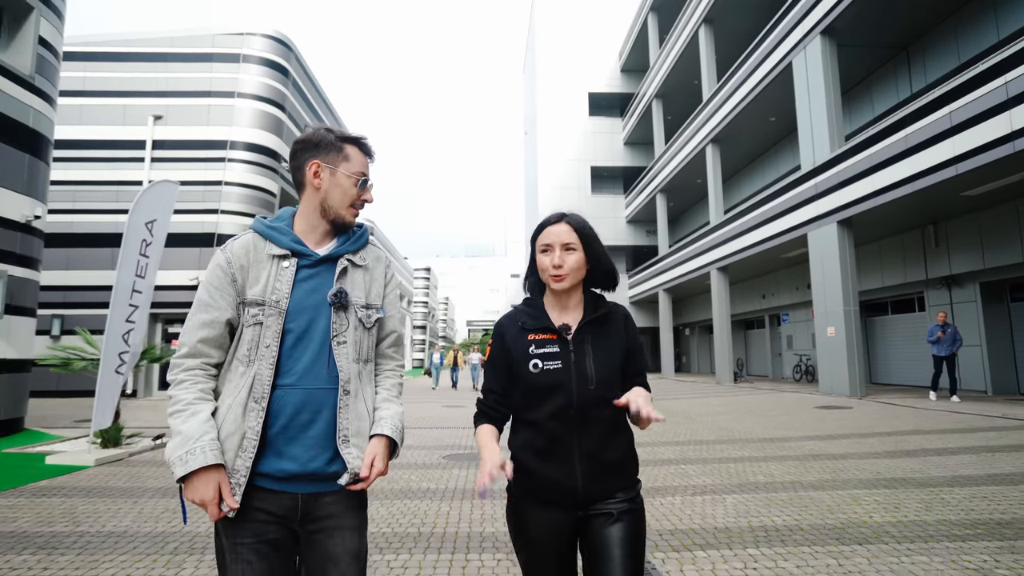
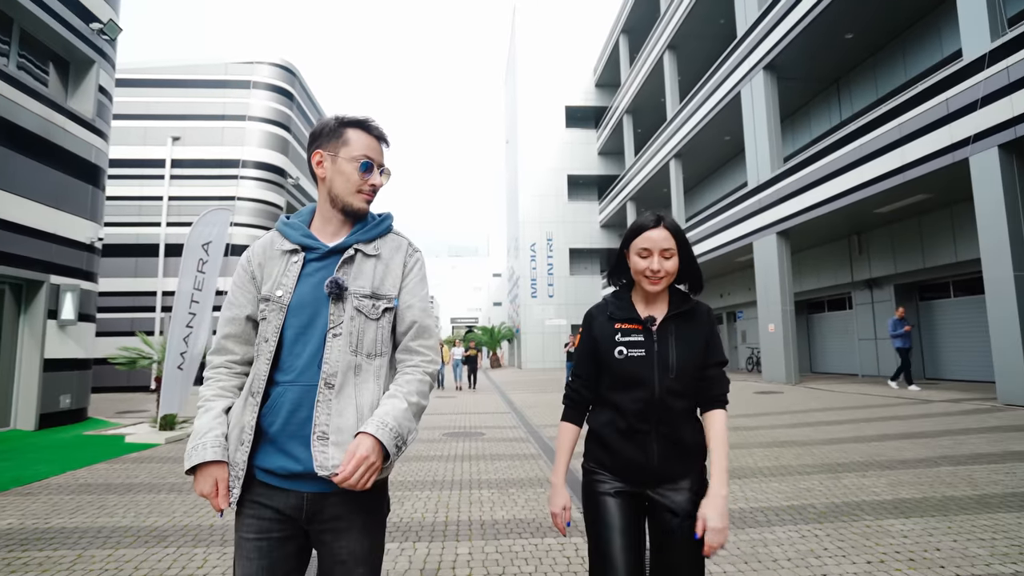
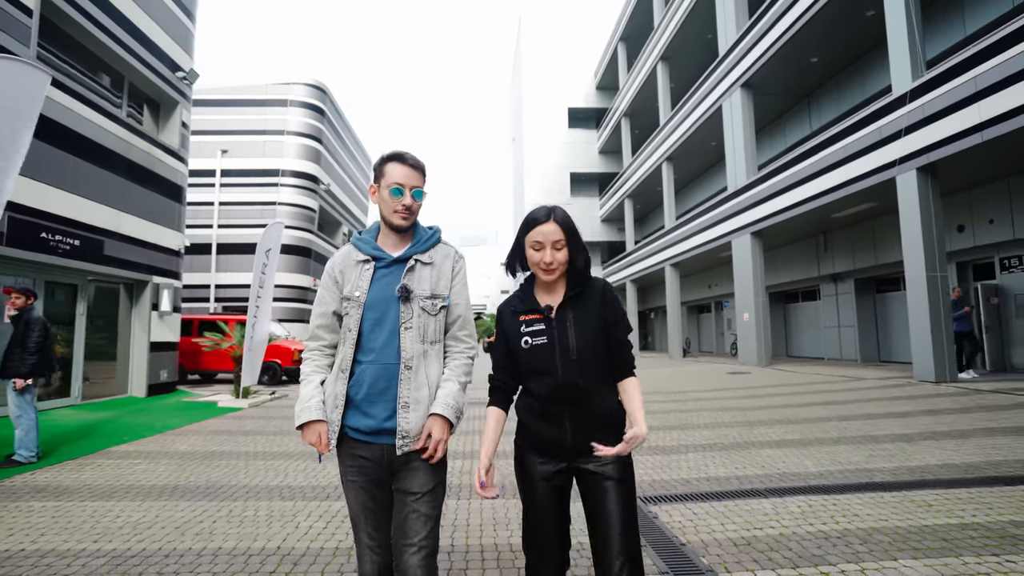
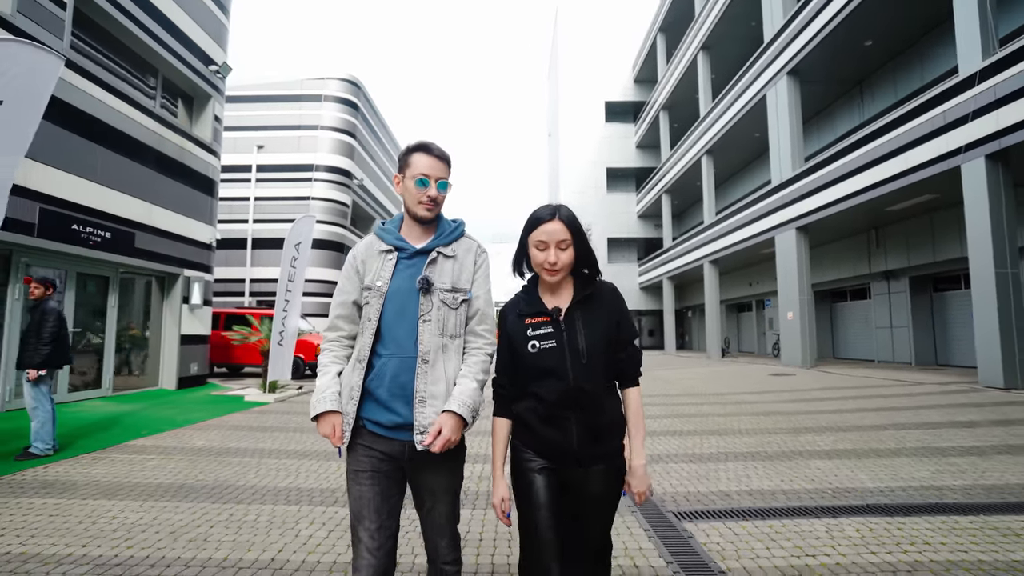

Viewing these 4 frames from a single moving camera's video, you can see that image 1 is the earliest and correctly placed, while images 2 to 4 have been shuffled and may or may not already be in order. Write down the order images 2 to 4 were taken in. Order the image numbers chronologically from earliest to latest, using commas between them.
2, 4, 3
